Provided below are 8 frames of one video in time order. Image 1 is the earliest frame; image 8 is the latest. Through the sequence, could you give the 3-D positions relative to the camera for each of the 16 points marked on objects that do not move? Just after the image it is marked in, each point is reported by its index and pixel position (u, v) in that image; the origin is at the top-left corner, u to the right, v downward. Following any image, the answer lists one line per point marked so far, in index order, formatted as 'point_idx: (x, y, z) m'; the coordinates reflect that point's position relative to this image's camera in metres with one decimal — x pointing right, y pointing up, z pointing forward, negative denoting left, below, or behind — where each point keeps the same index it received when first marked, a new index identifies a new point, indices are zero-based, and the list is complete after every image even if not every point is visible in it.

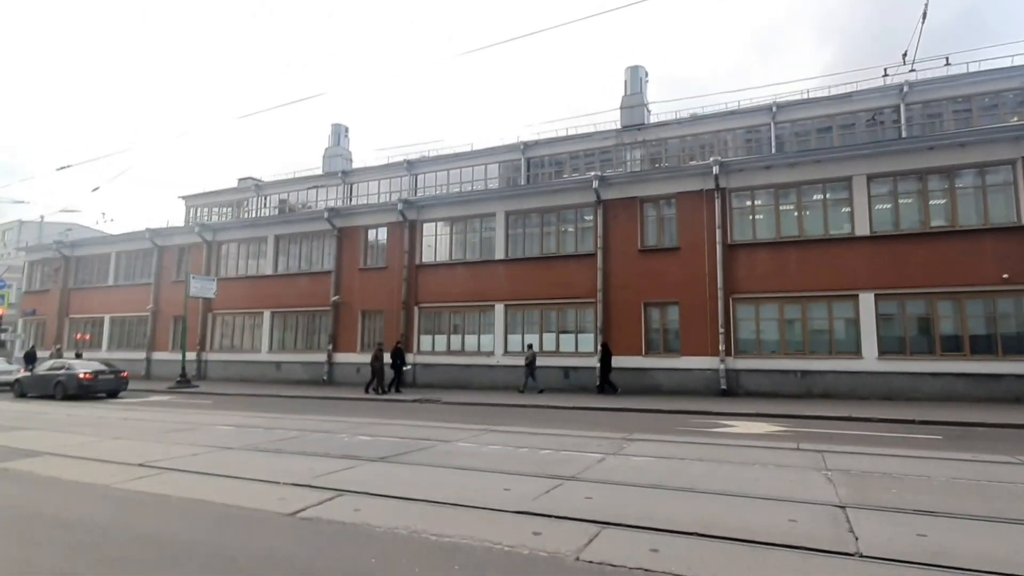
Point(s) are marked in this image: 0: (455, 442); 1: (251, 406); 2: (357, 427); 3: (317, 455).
0: (-1.2, -3.7, +10.1) m
1: (-11.3, -5.0, +19.3) m
2: (-4.3, -3.9, +12.6) m
3: (-4.0, -3.6, +9.5) m
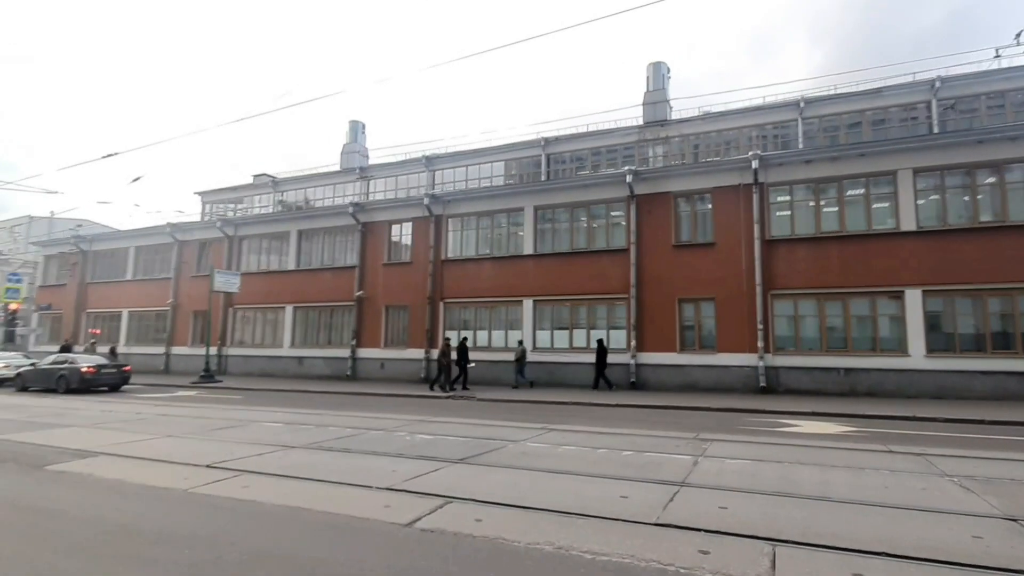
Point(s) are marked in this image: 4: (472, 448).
0: (+0.3, -3.6, +9.8) m
1: (-9.7, -4.8, +19.0) m
2: (-2.8, -3.8, +12.3) m
3: (-2.5, -3.5, +9.2) m
4: (-0.9, -3.6, +10.0) m
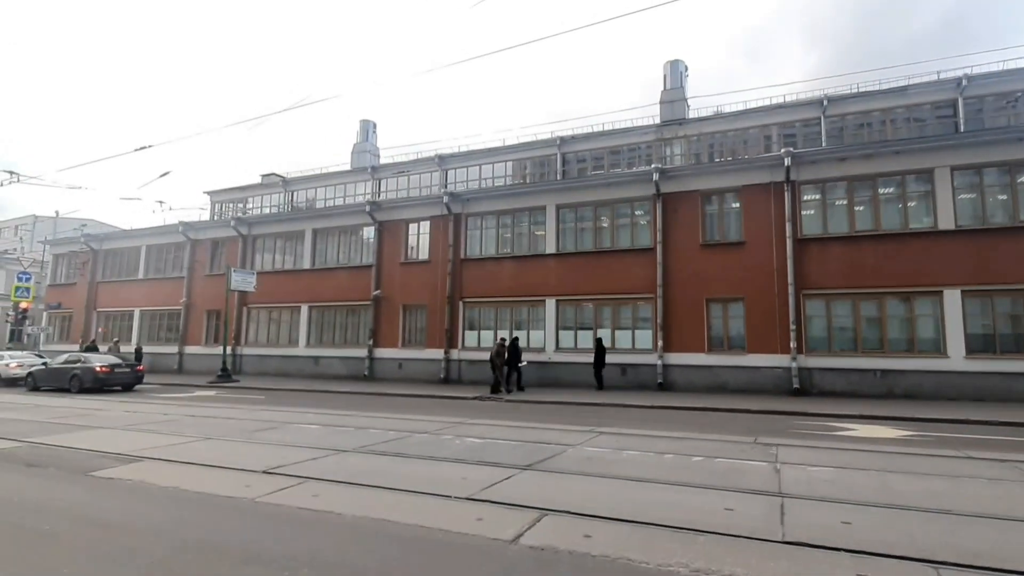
0: (+1.5, -3.5, +9.5) m
1: (-8.5, -4.8, +18.6) m
2: (-1.5, -3.8, +12.0) m
3: (-1.3, -3.5, +8.8) m
4: (+0.4, -3.6, +9.6) m
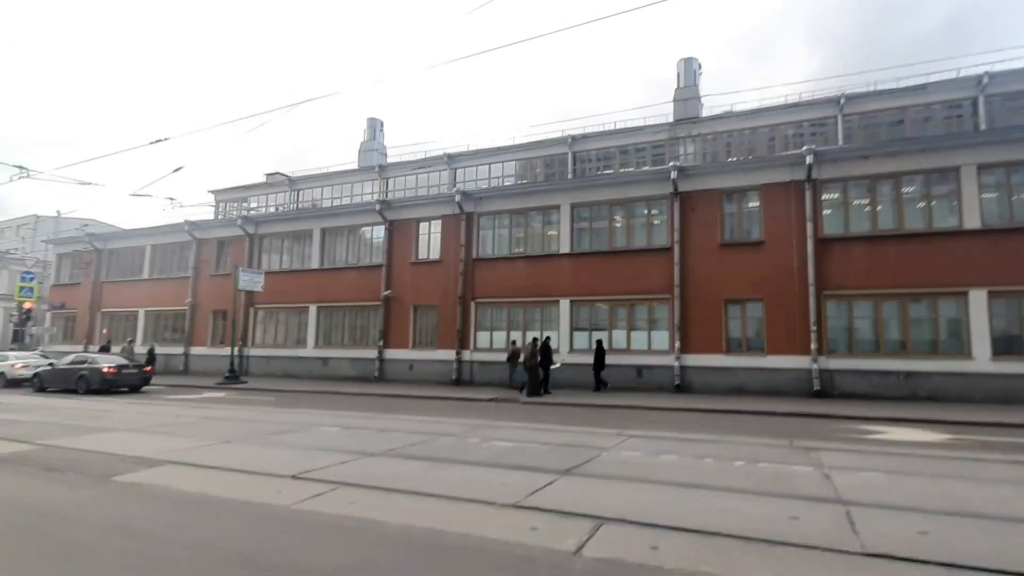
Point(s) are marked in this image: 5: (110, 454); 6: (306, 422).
0: (+2.2, -3.5, +9.2) m
1: (-7.9, -4.7, +18.3) m
2: (-0.9, -3.8, +11.6) m
3: (-0.6, -3.4, +8.5) m
4: (+1.1, -3.6, +9.3) m
5: (-8.3, -3.4, +9.2) m
6: (-6.1, -4.0, +13.4) m
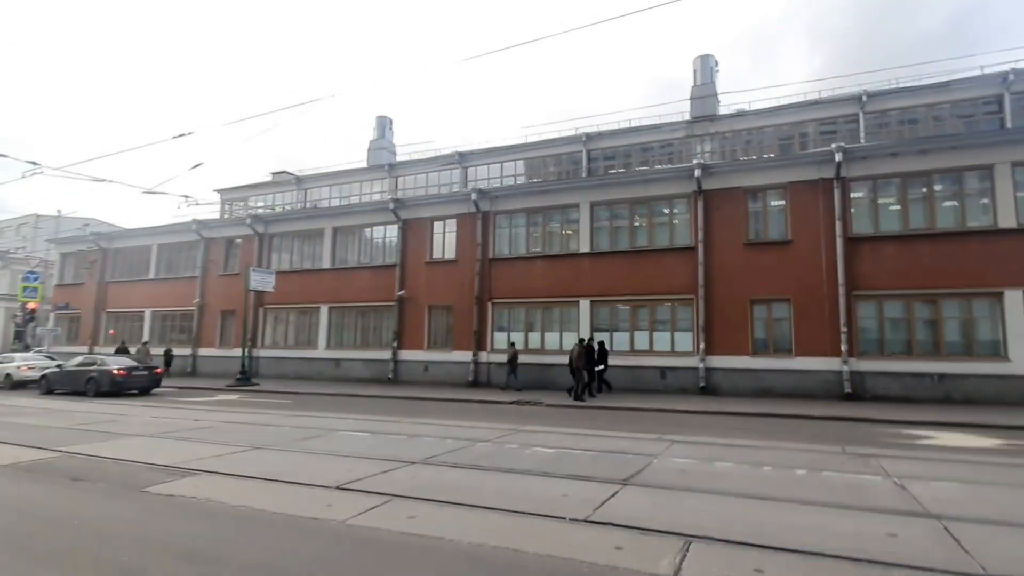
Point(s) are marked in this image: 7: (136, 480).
0: (+3.2, -3.5, +8.7) m
1: (-6.9, -4.7, +17.8) m
2: (+0.1, -3.8, +11.2) m
3: (+0.4, -3.4, +8.1) m
4: (+2.0, -3.6, +8.9) m
5: (-7.3, -3.4, +8.8) m
6: (-5.2, -4.0, +12.9) m
7: (-6.6, -3.4, +7.8) m
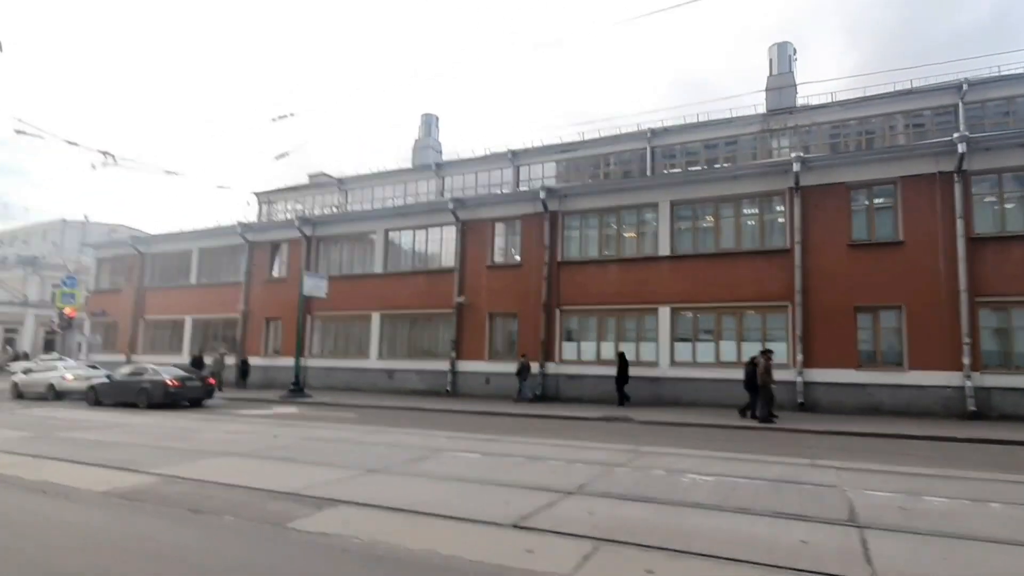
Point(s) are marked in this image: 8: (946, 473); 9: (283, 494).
0: (+6.1, -3.5, +7.3) m
1: (-3.7, -5.0, +16.6) m
2: (+3.1, -3.8, +9.9) m
3: (+3.4, -3.4, +6.7) m
4: (+5.0, -3.6, +7.5) m
5: (-4.4, -3.4, +7.6) m
6: (-2.1, -4.1, +11.7) m
7: (-3.6, -3.4, +6.7) m
8: (+9.0, -3.8, +9.3) m
9: (-3.8, -3.4, +7.4) m
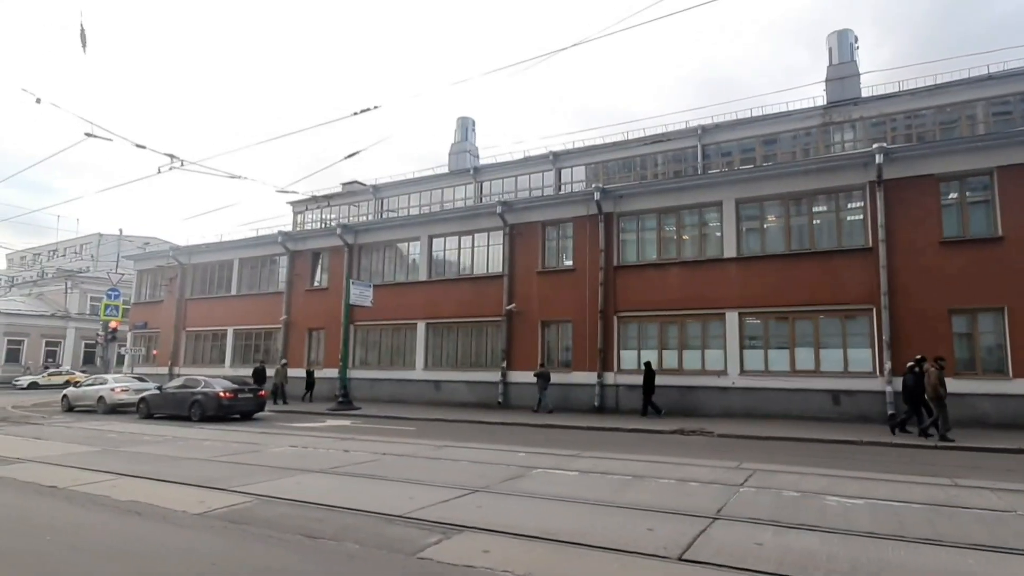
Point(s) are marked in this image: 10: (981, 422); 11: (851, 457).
0: (+8.2, -3.4, +6.2) m
1: (-1.3, -5.2, +15.9) m
2: (+5.3, -3.8, +8.9) m
3: (+5.4, -3.3, +5.8) m
4: (+7.1, -3.5, +6.4) m
5: (-2.3, -3.5, +7.0) m
6: (+0.1, -4.2, +10.9) m
7: (-1.6, -3.4, +6.0) m
8: (+11.1, -3.7, +8.1) m
9: (-1.7, -3.4, +6.7) m
10: (+16.4, -4.6, +15.5) m
11: (+8.8, -4.4, +11.7) m
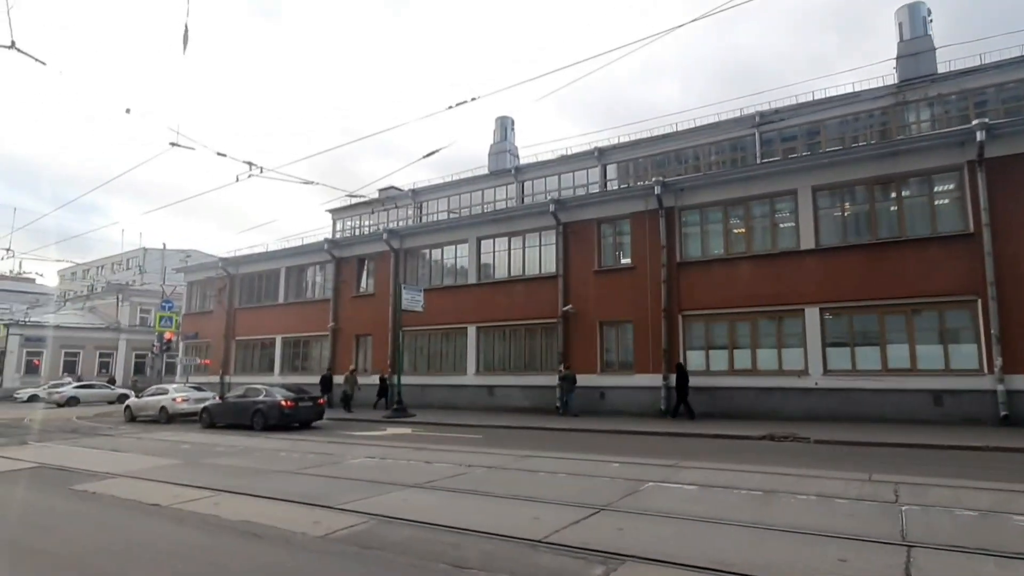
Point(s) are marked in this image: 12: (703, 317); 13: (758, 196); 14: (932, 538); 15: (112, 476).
0: (+10.3, -3.2, +5.1) m
1: (+1.3, -5.2, +15.2) m
2: (+7.5, -3.6, +7.8) m
3: (+7.4, -3.1, +4.7) m
4: (+9.1, -3.3, +5.3) m
5: (-0.2, -3.5, +6.3) m
6: (+2.5, -4.2, +10.1) m
7: (+0.5, -3.4, +5.3) m
8: (+13.3, -3.4, +6.8) m
9: (+0.4, -3.4, +6.0) m
10: (+18.9, -4.2, +14.0) m
11: (+11.1, -4.1, +10.5) m
12: (+8.4, -1.4, +19.7) m
13: (+10.5, +3.8, +19.2) m
14: (+5.8, -3.4, +6.1) m
15: (-9.8, -4.6, +10.9) m
